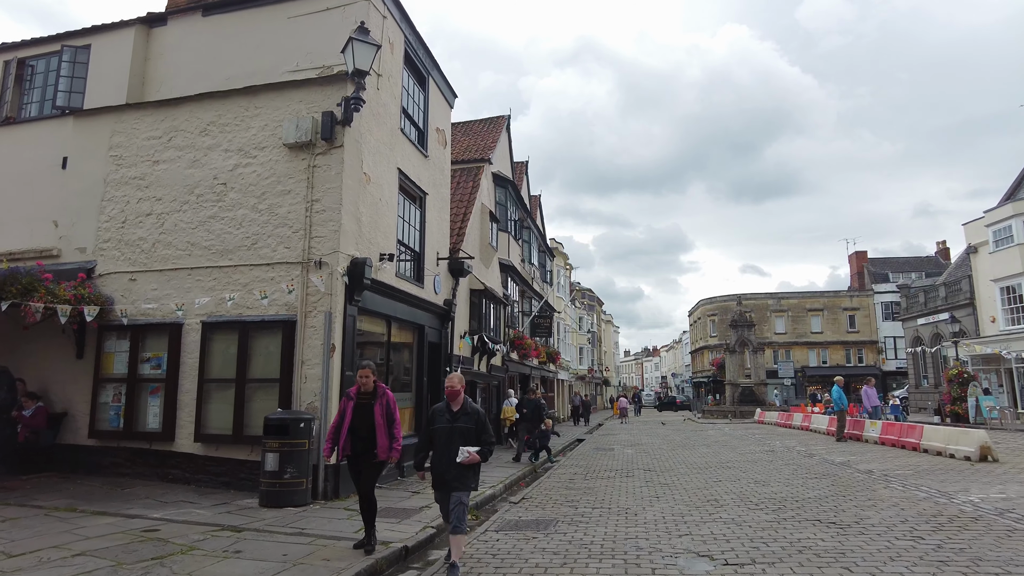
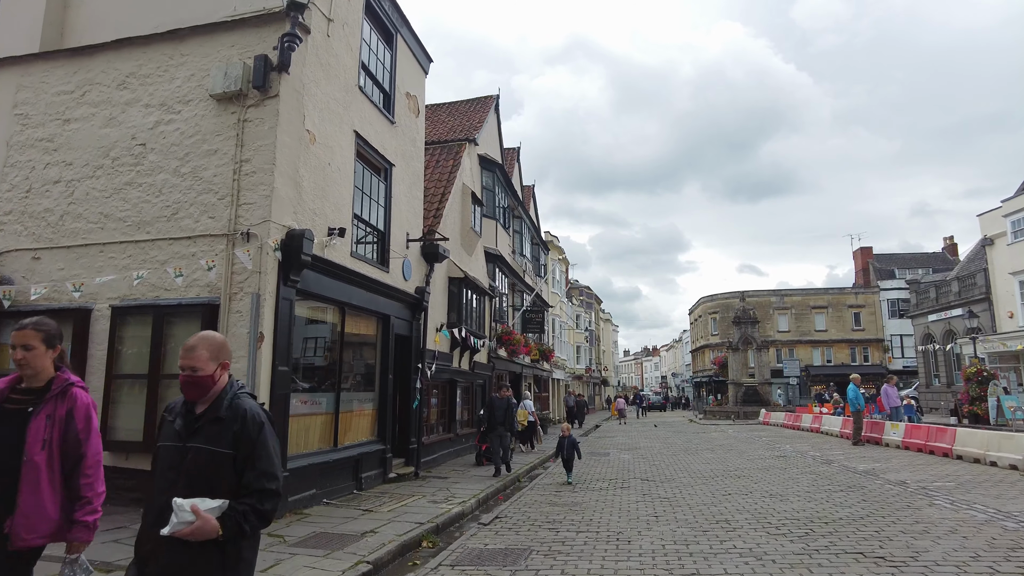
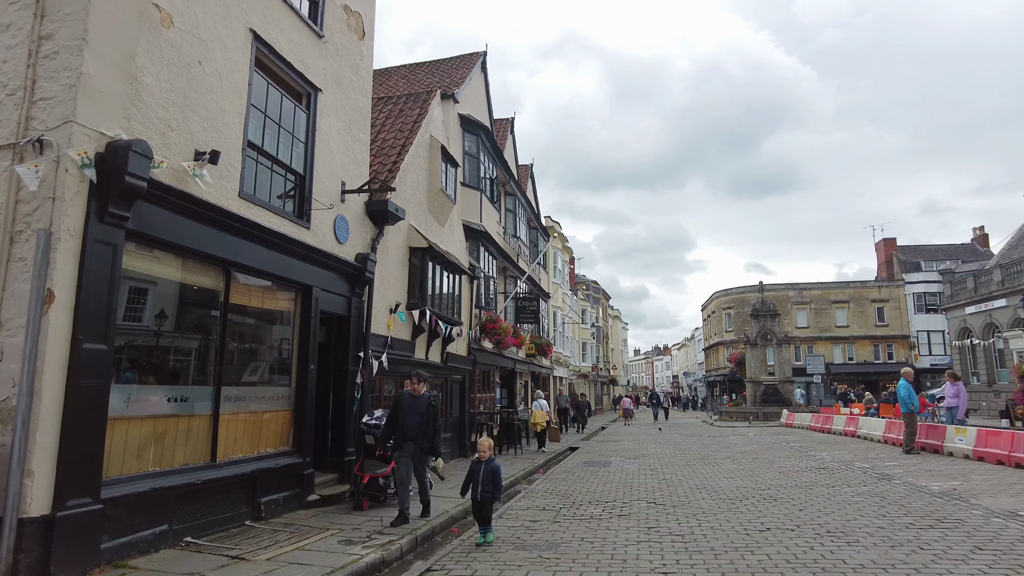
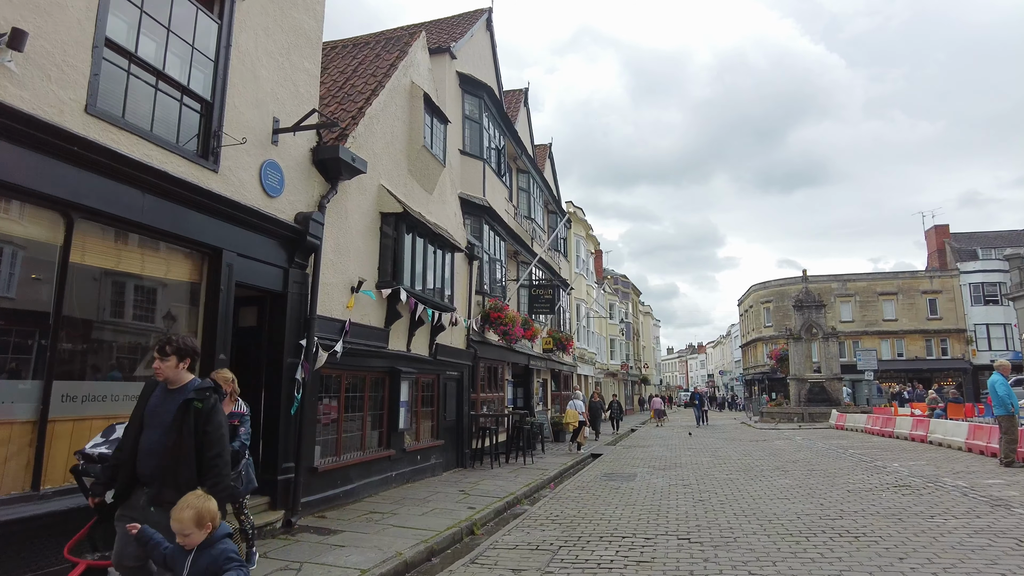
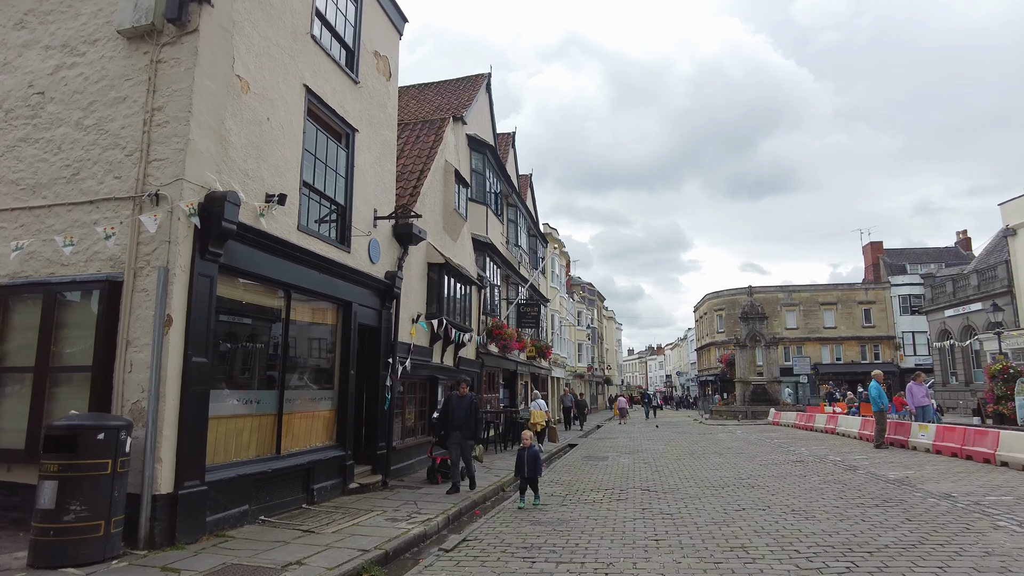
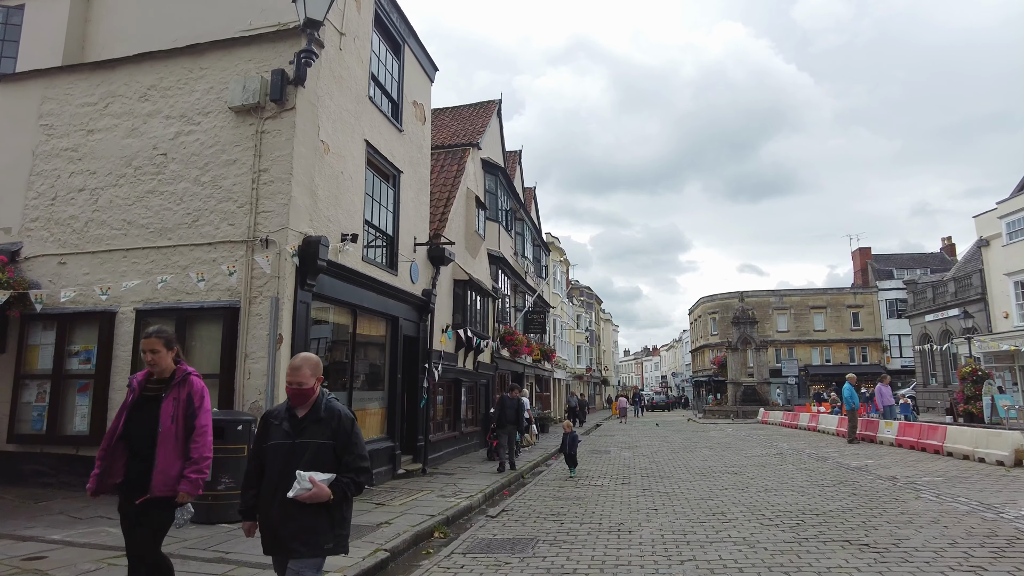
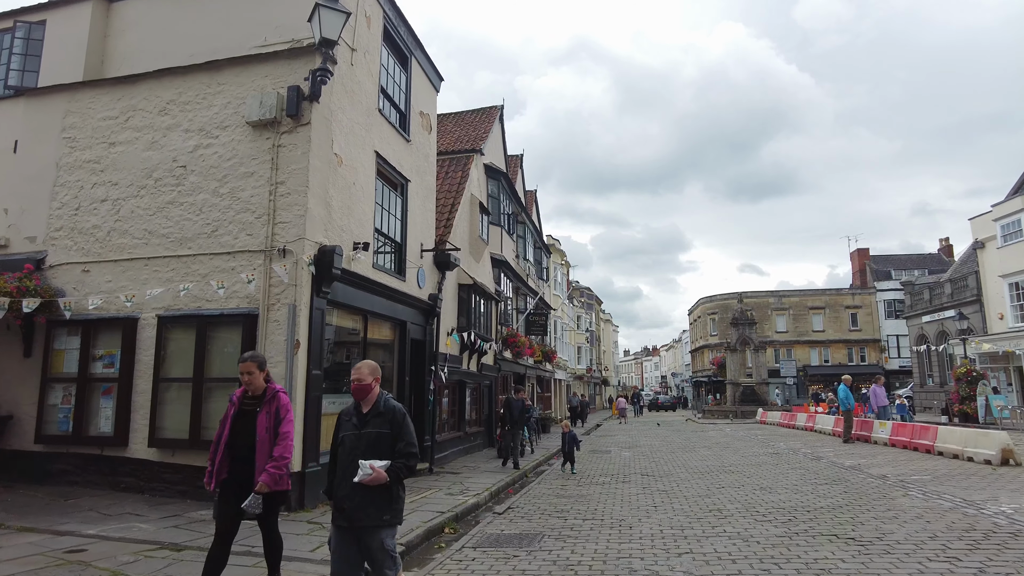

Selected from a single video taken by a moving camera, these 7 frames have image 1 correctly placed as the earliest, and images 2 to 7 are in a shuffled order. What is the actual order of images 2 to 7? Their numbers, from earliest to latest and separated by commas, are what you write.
7, 6, 2, 5, 3, 4
